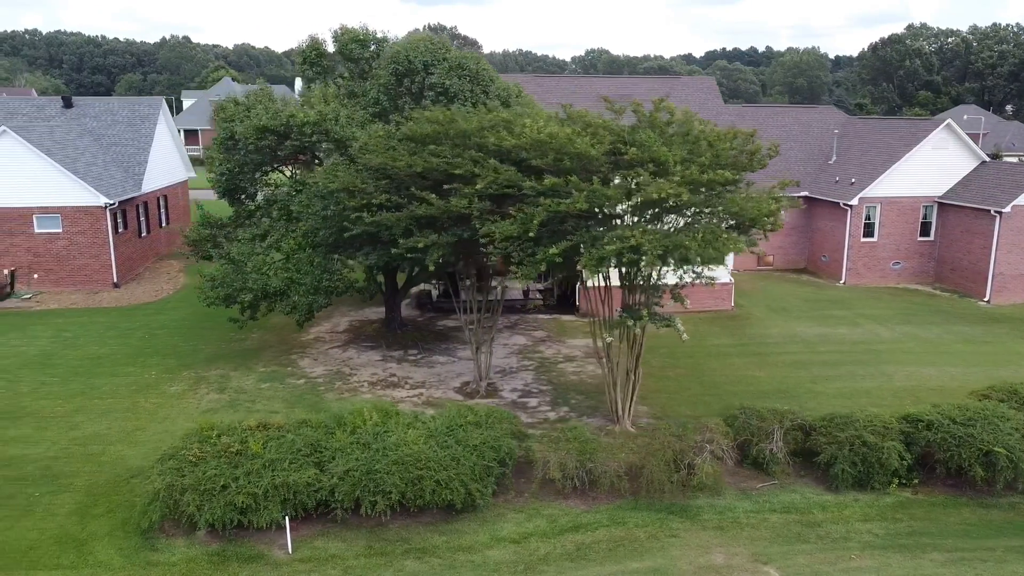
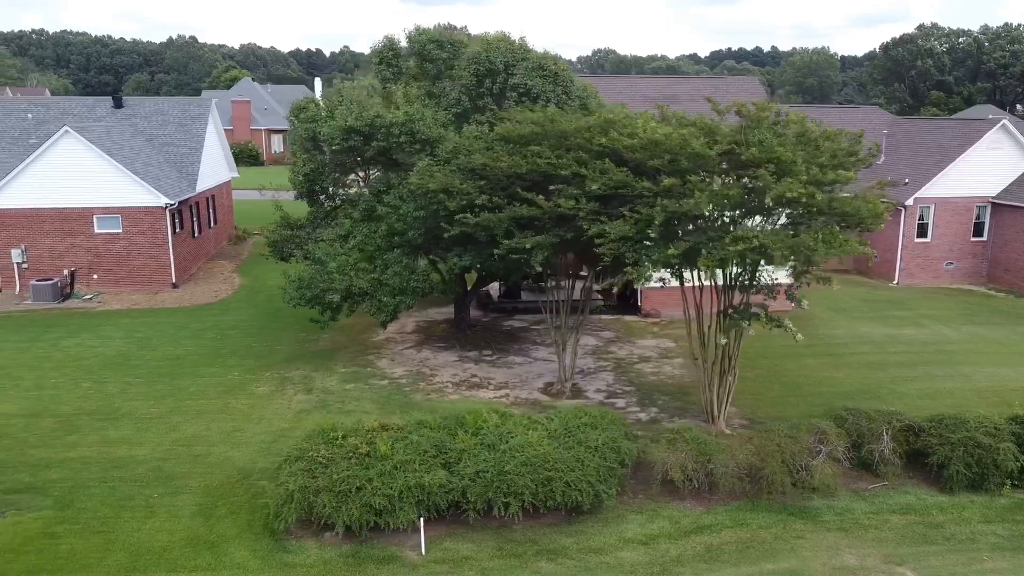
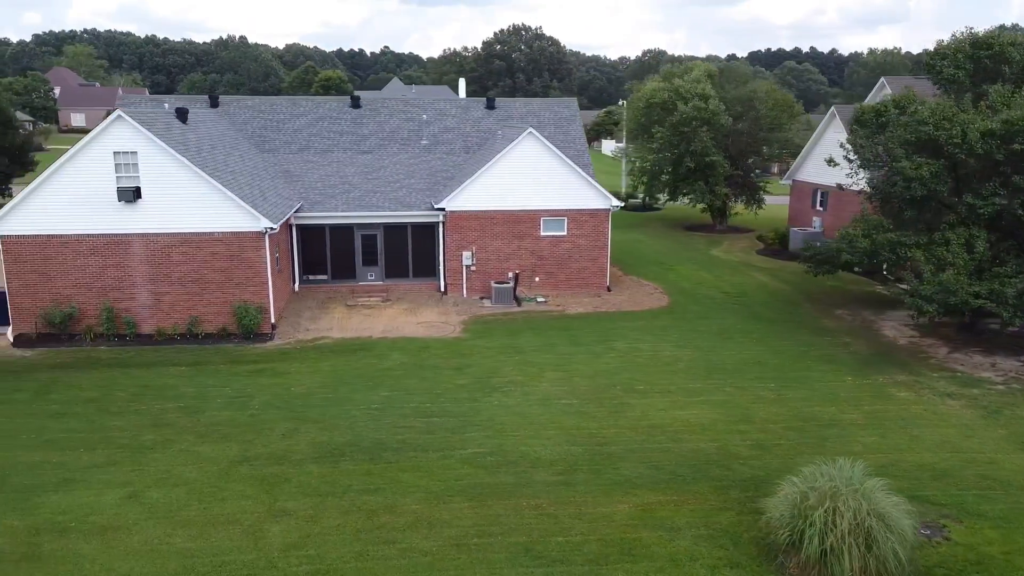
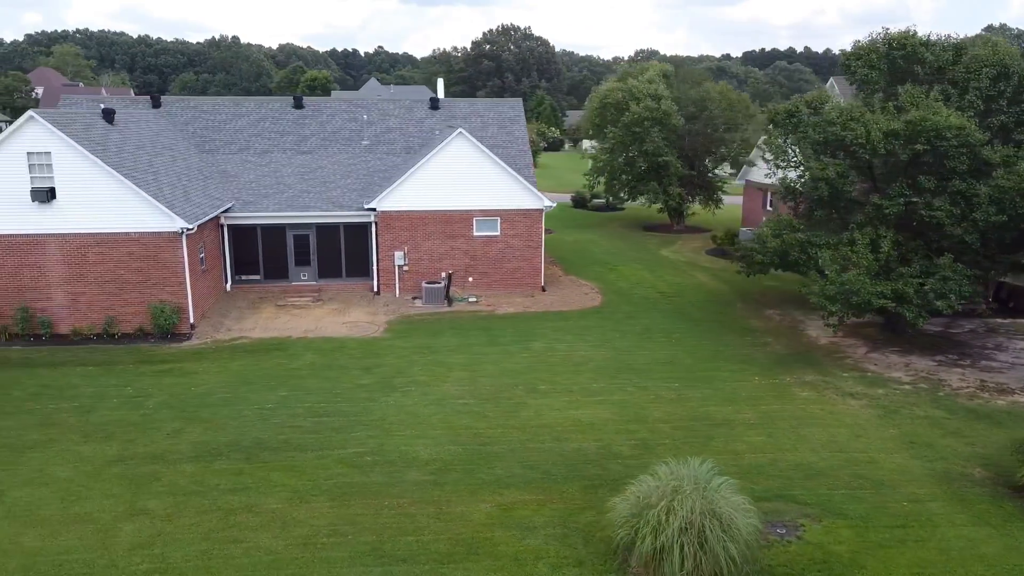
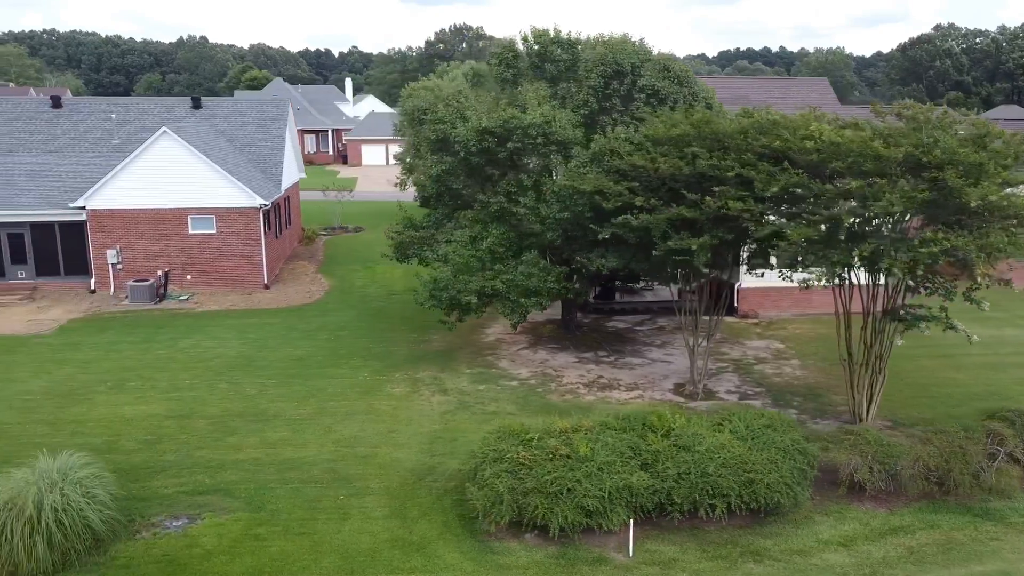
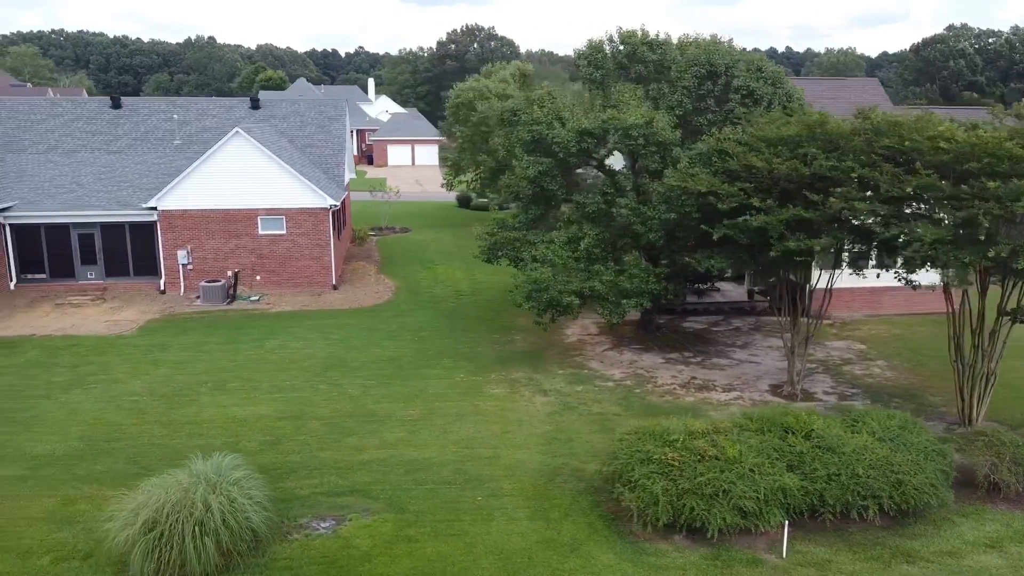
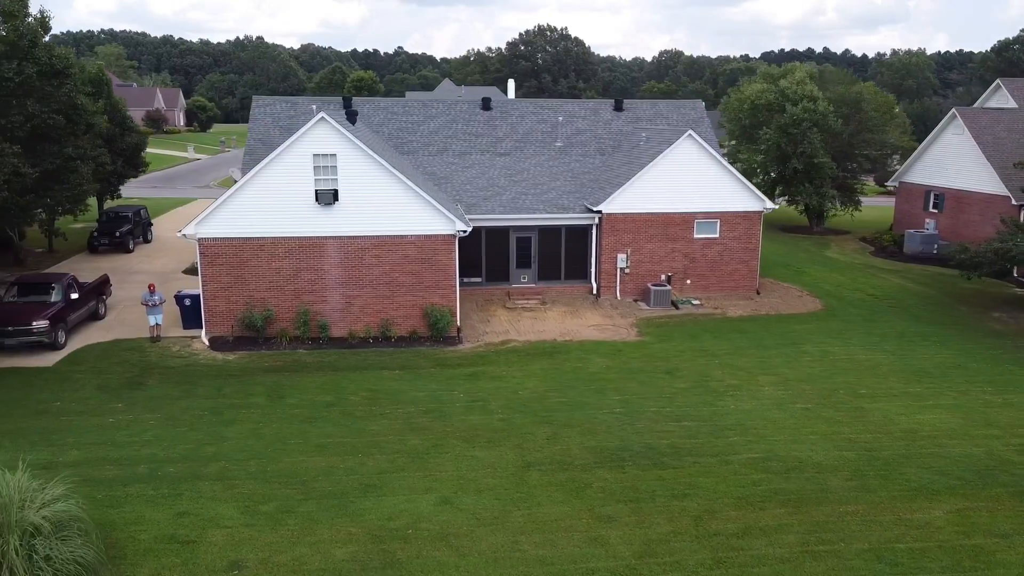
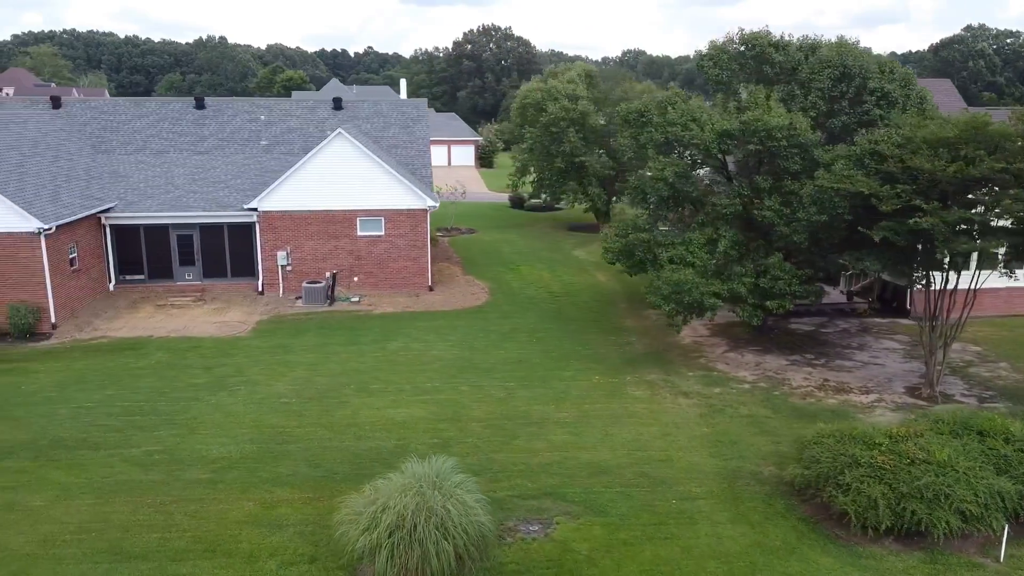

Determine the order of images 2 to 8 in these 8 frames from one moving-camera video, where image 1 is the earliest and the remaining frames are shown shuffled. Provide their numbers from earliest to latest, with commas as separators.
2, 5, 6, 8, 4, 3, 7
